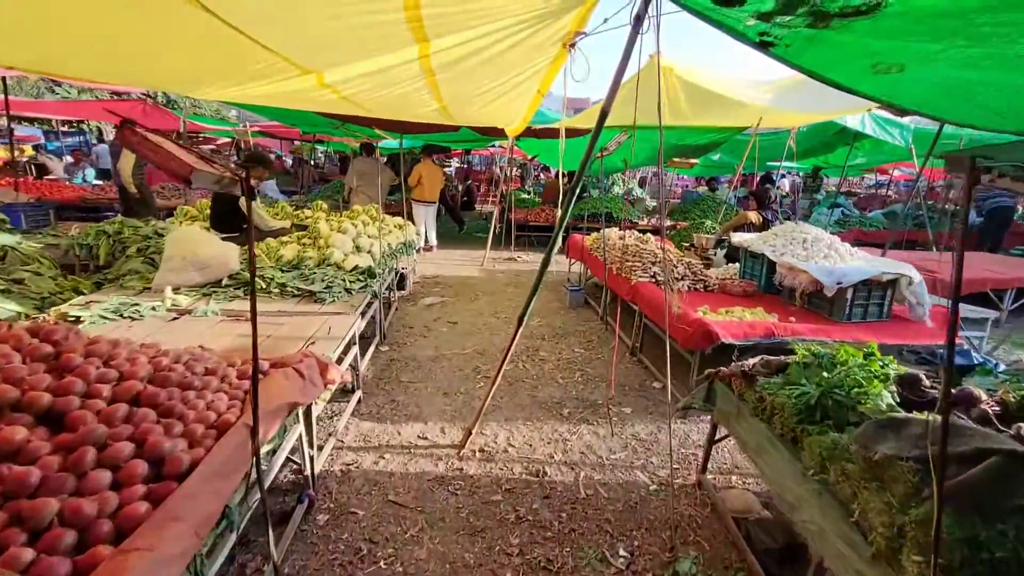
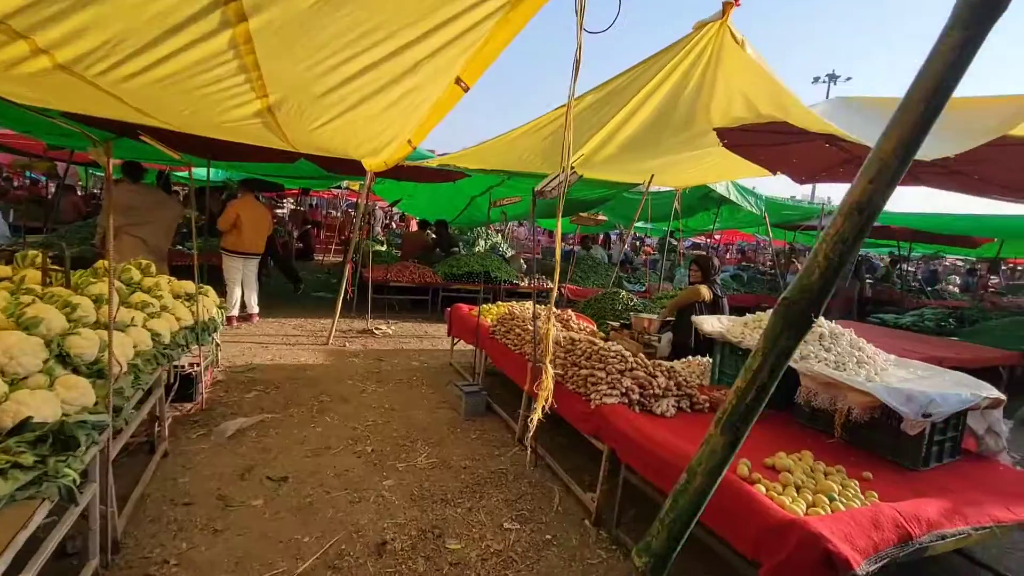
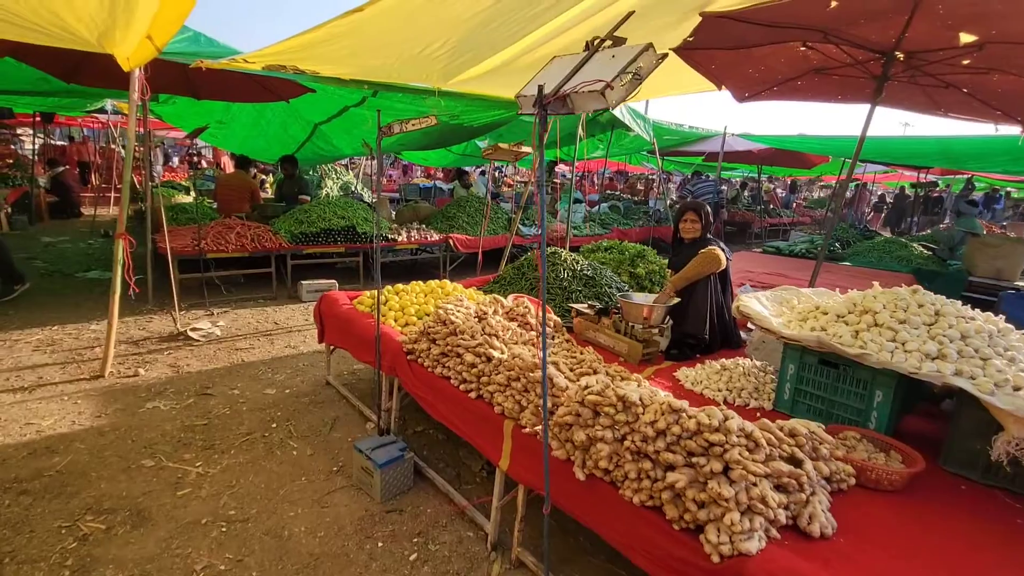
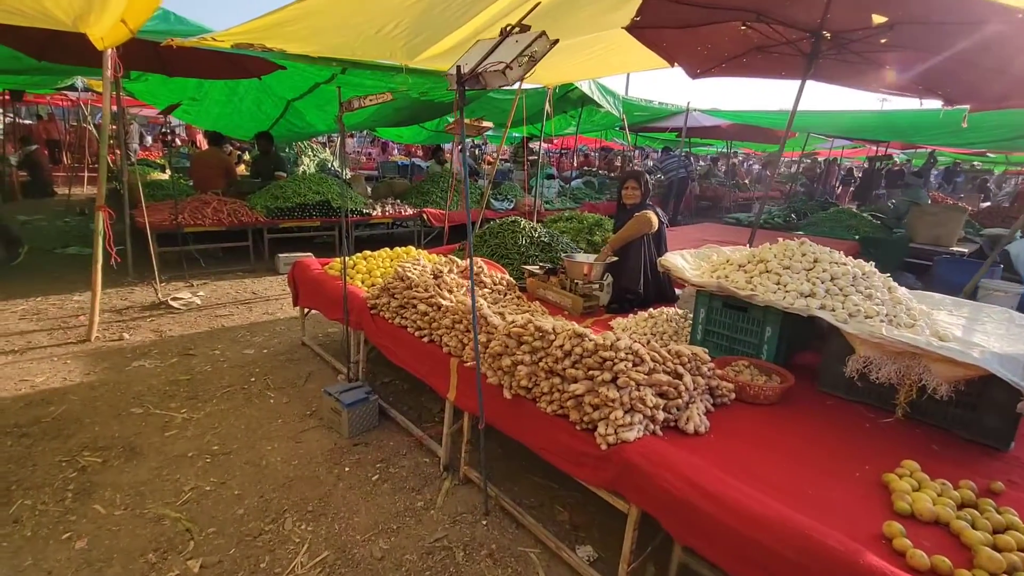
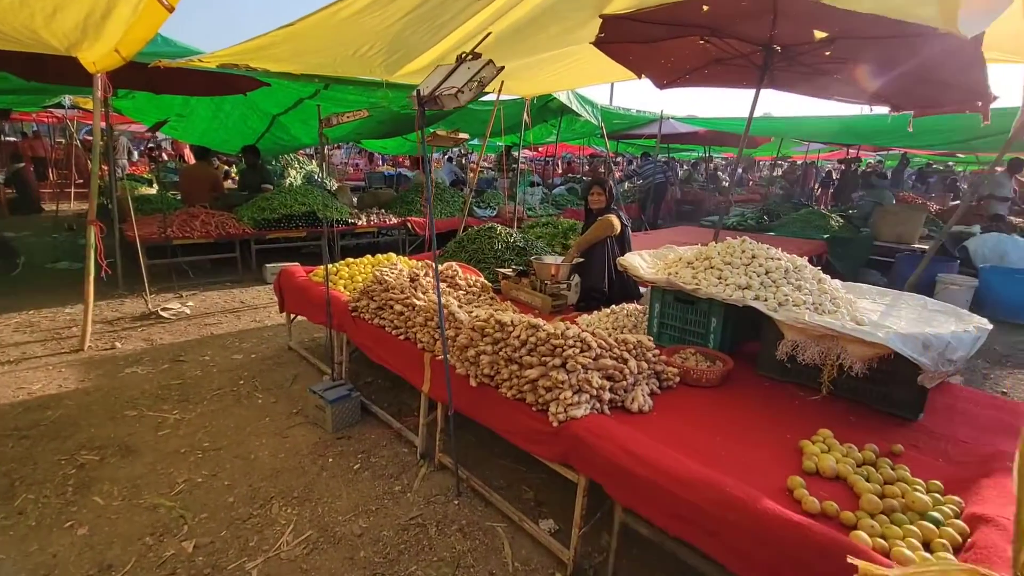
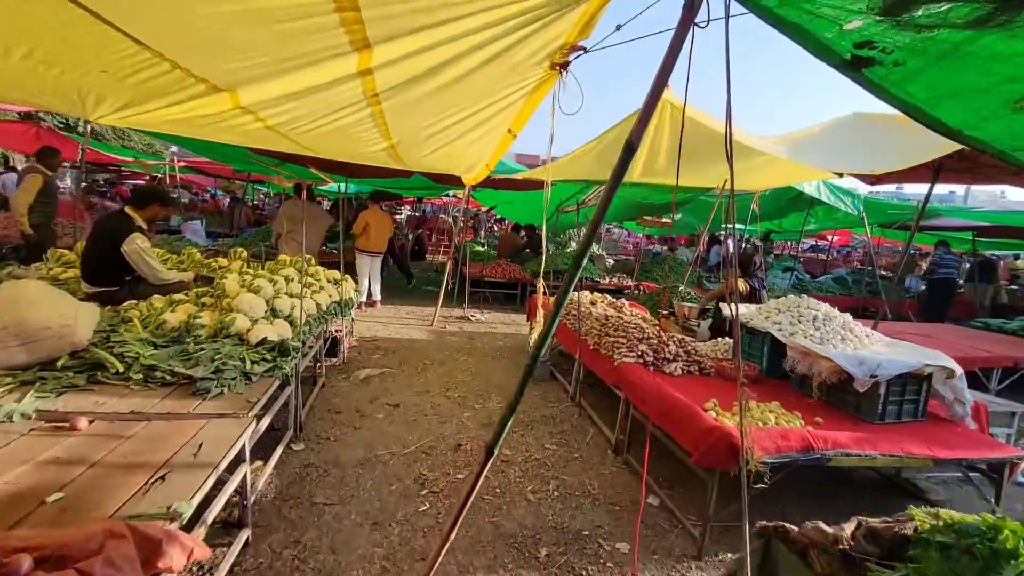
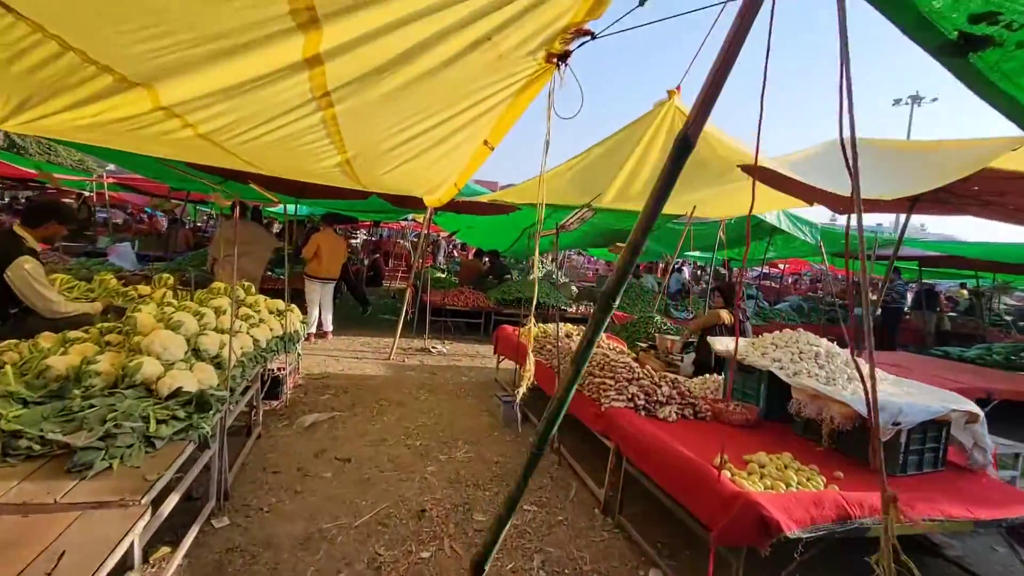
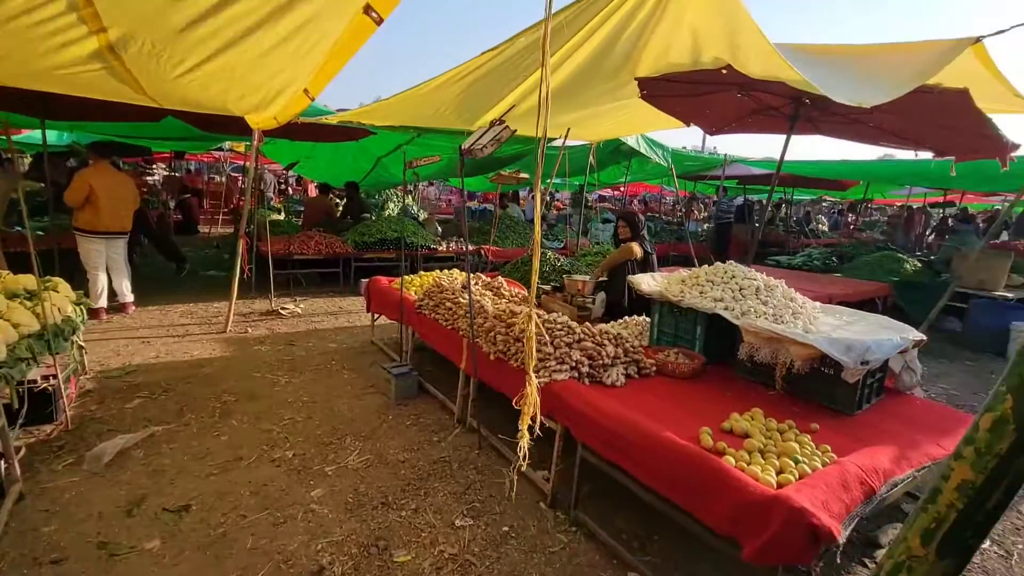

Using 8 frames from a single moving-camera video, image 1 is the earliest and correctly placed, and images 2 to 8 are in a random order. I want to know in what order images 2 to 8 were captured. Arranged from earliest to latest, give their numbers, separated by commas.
6, 7, 2, 8, 5, 4, 3
